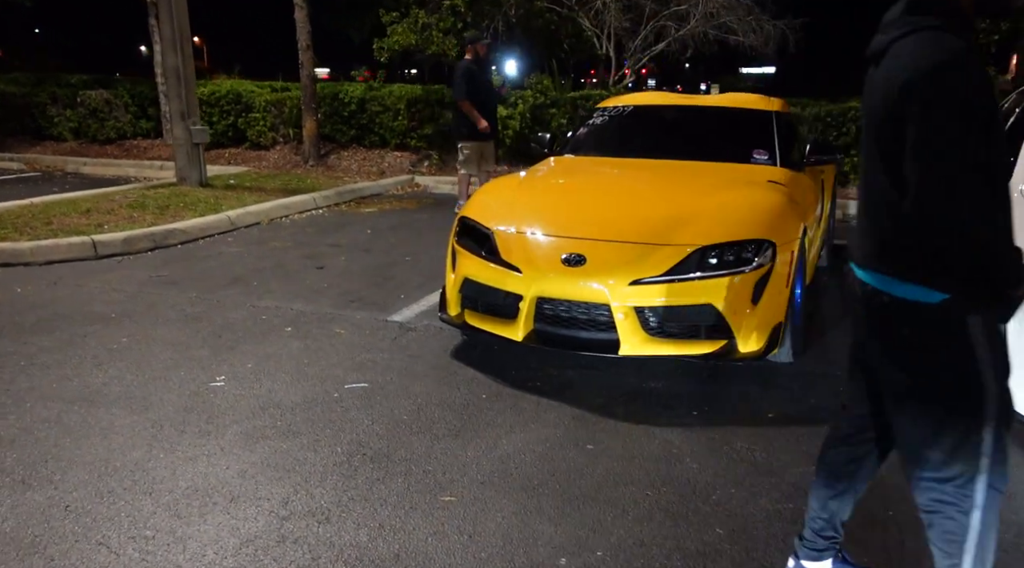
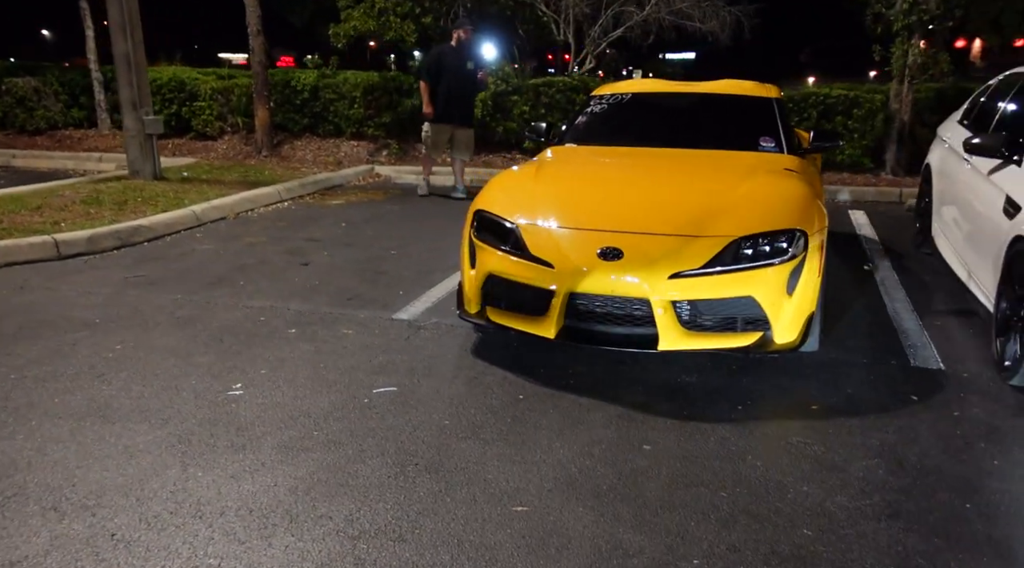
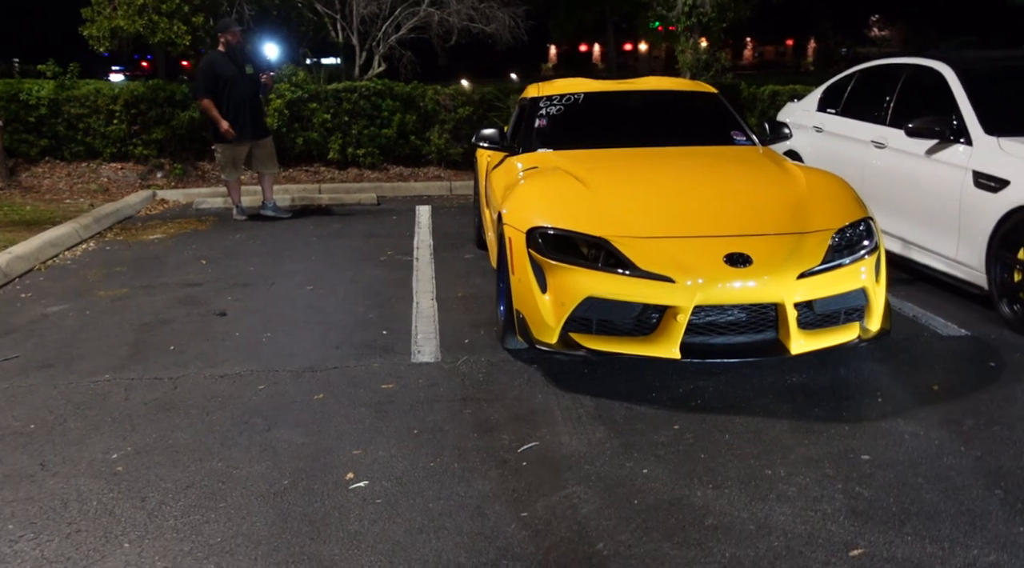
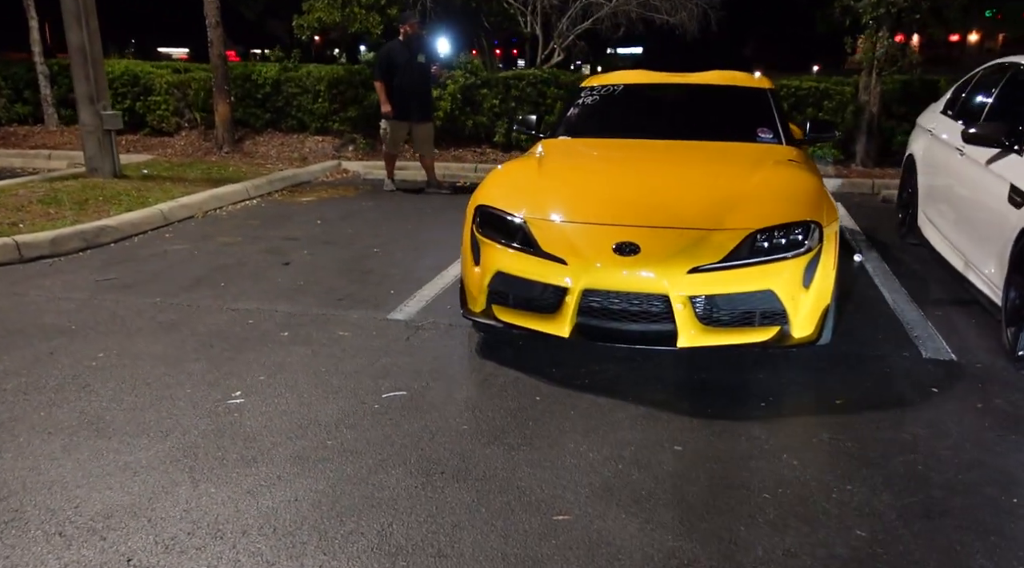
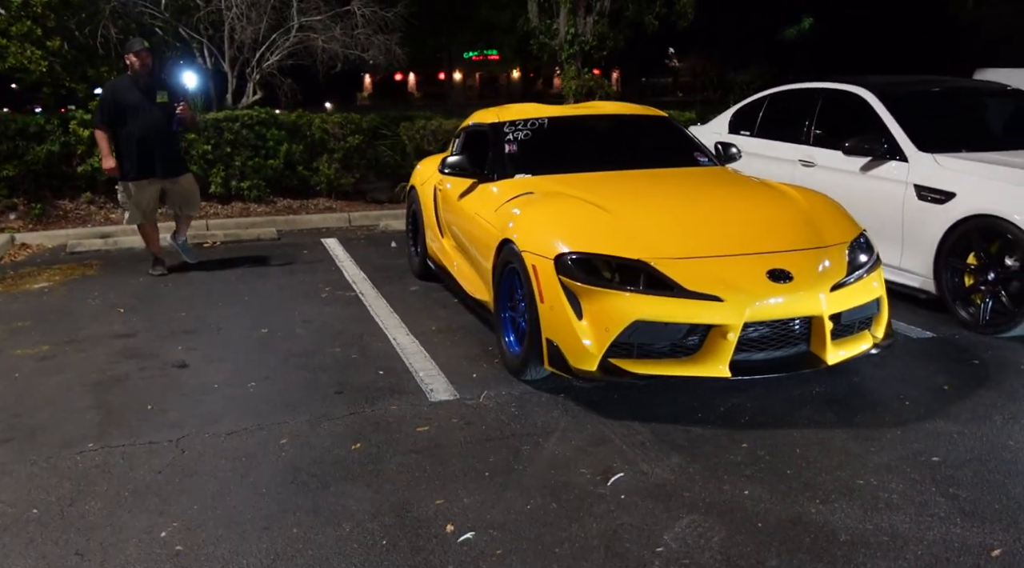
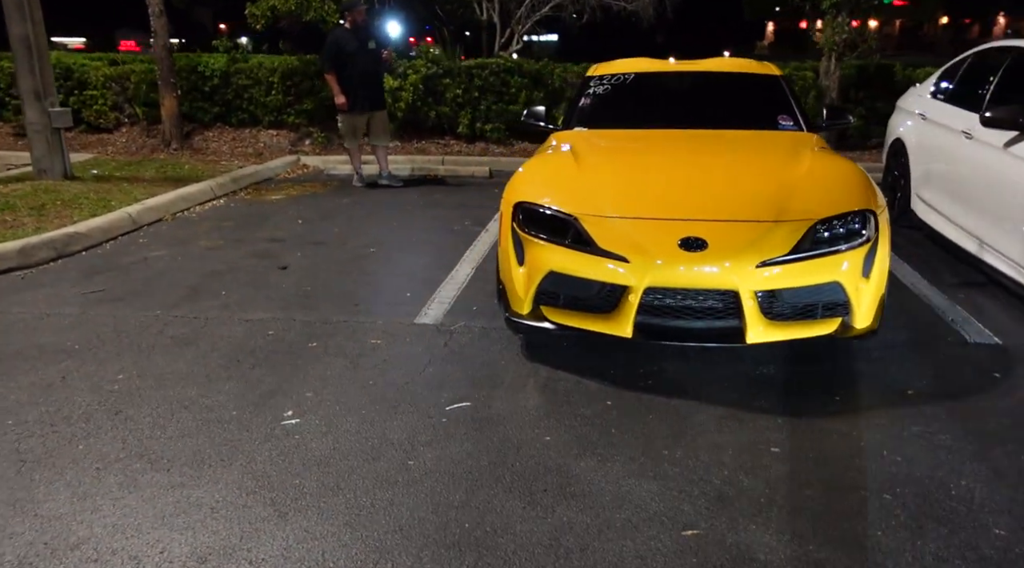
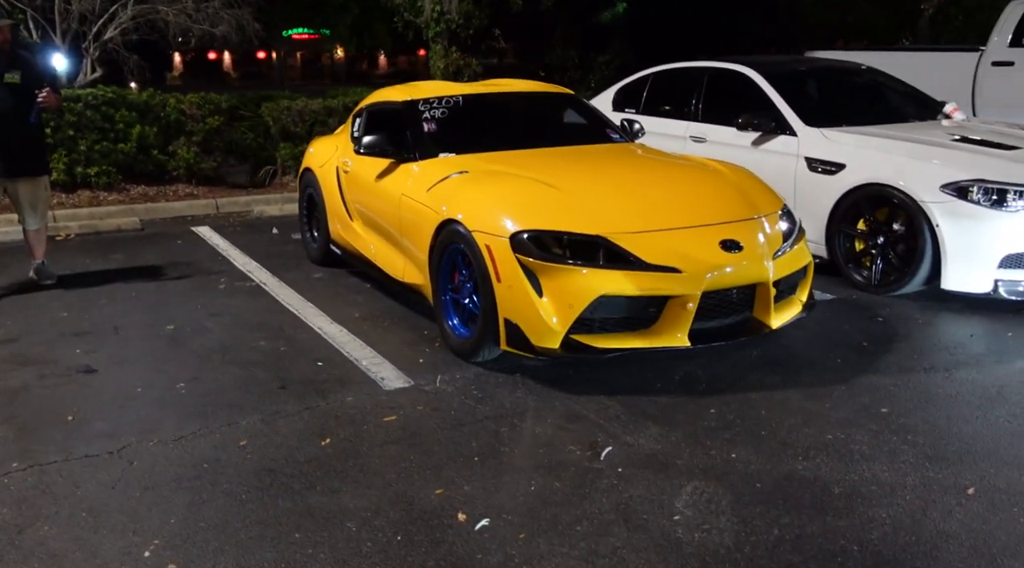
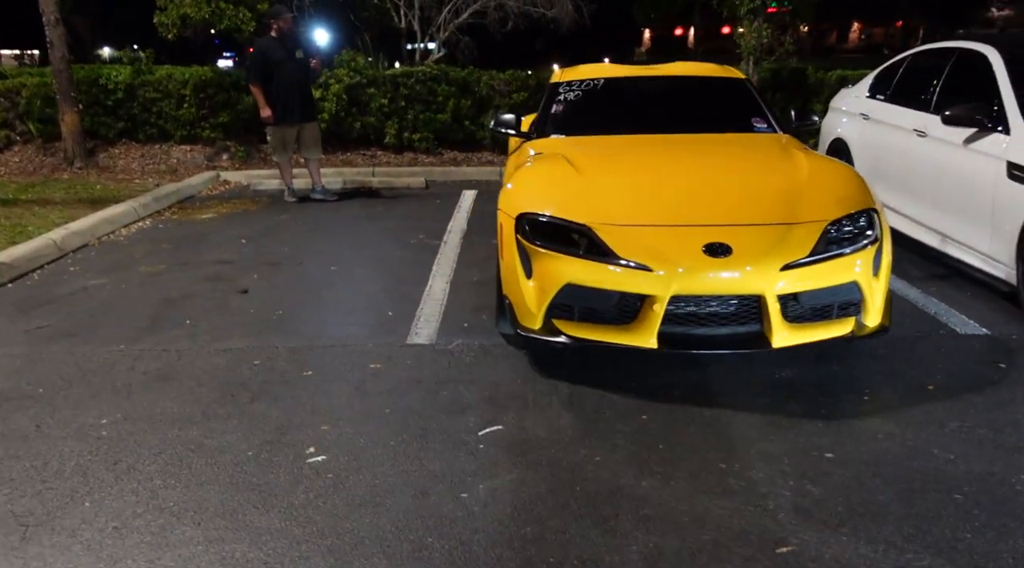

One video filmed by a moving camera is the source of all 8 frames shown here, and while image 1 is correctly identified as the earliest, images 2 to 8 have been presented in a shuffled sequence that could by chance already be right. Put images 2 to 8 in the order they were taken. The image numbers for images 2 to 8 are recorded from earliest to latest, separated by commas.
2, 4, 6, 8, 3, 5, 7
